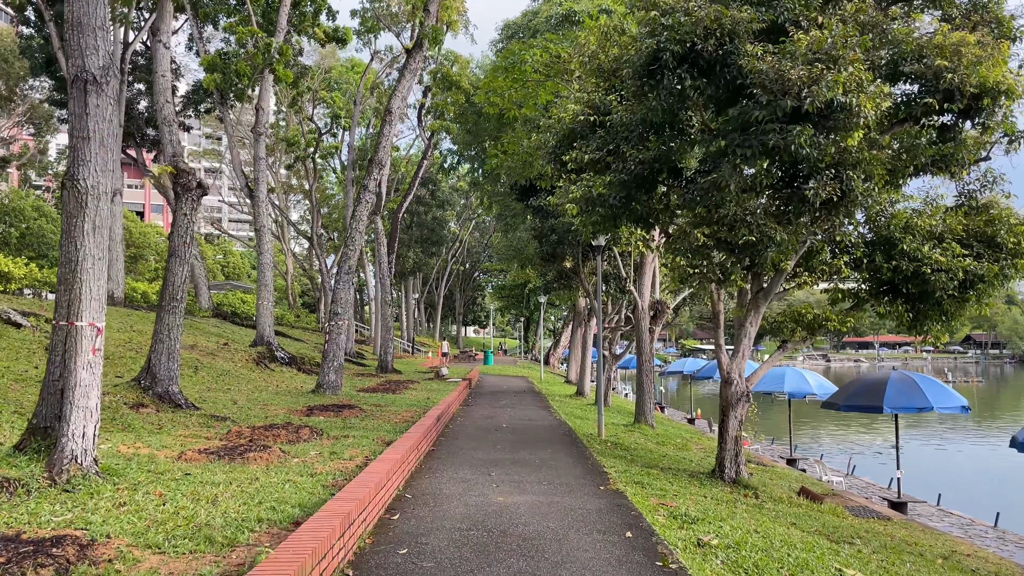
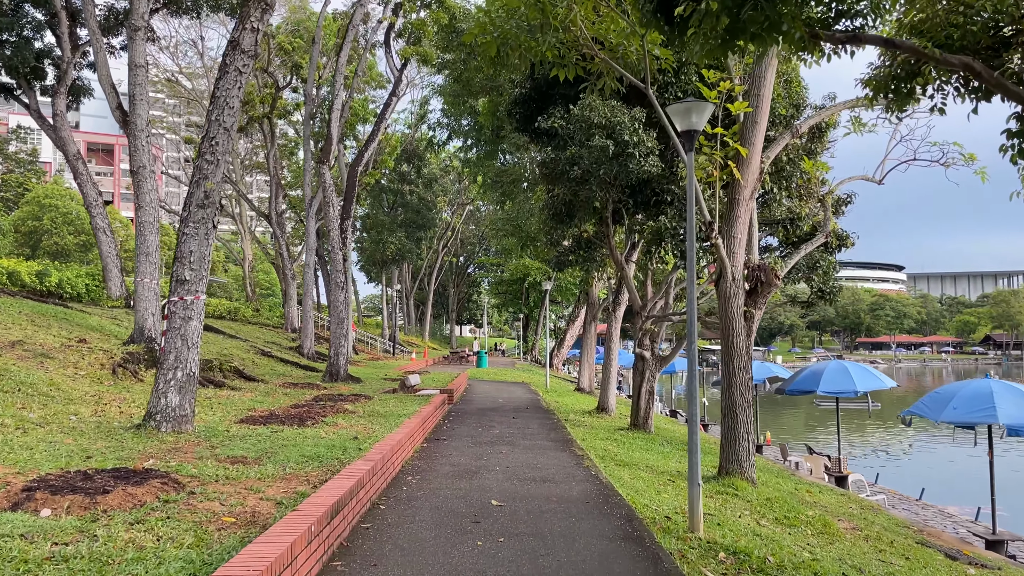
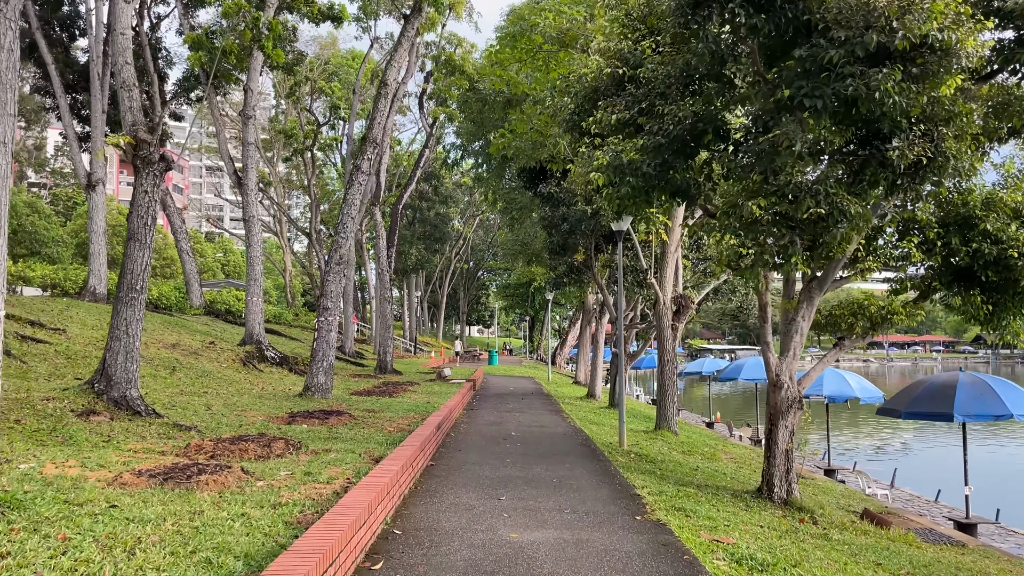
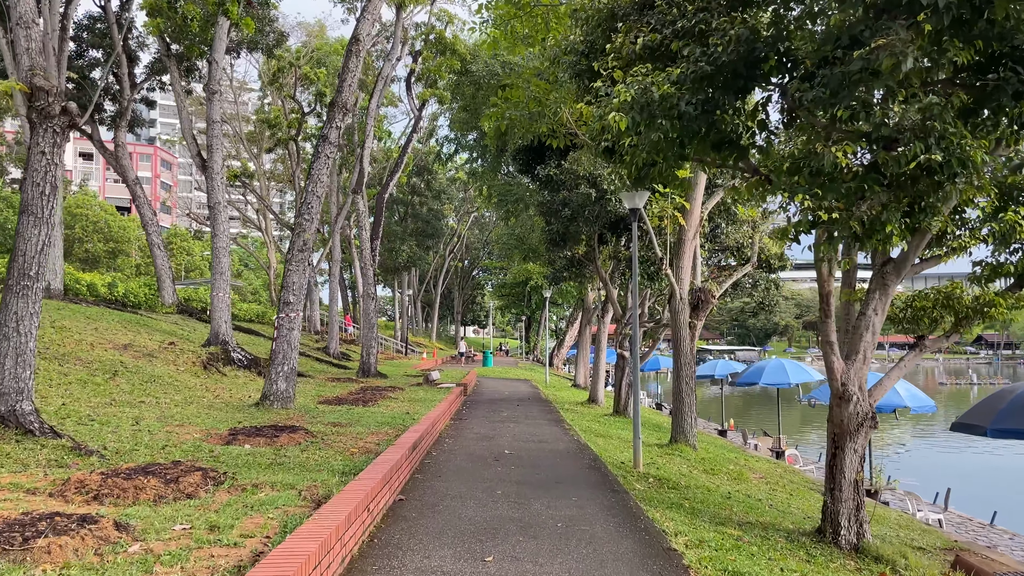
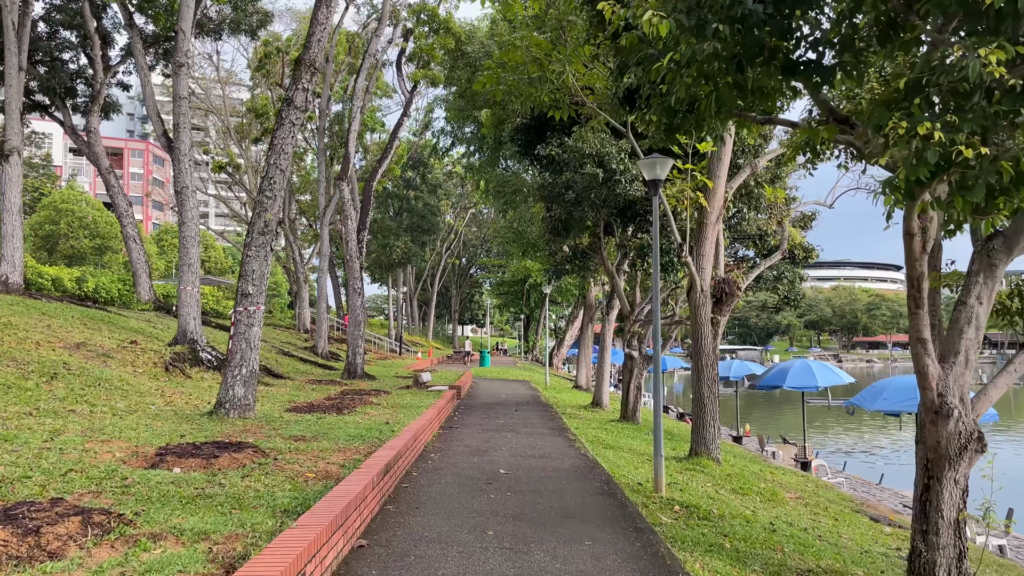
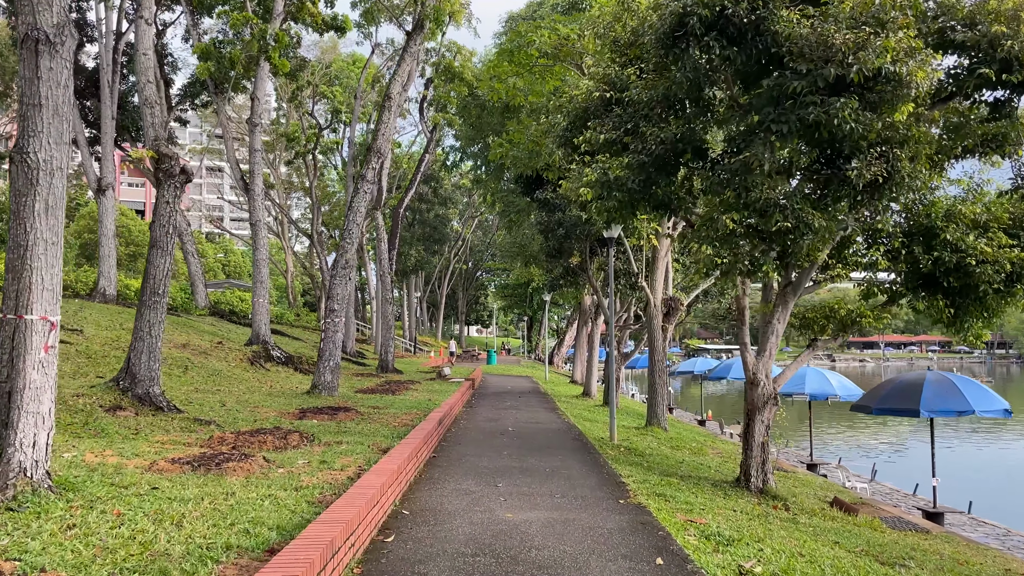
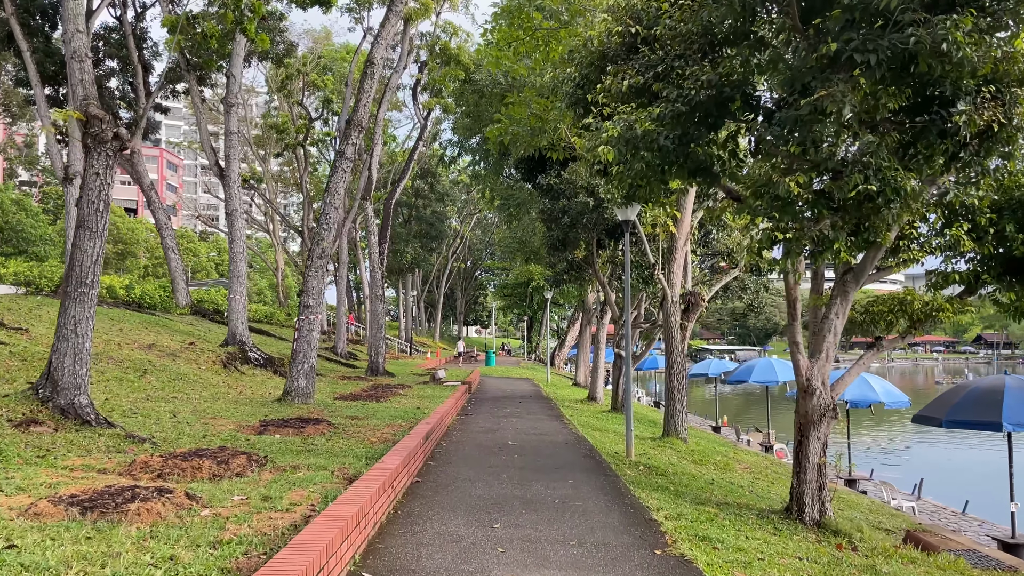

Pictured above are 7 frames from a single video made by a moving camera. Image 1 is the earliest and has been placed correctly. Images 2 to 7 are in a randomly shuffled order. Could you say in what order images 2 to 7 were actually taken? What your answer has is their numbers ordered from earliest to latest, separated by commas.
6, 3, 7, 4, 5, 2
